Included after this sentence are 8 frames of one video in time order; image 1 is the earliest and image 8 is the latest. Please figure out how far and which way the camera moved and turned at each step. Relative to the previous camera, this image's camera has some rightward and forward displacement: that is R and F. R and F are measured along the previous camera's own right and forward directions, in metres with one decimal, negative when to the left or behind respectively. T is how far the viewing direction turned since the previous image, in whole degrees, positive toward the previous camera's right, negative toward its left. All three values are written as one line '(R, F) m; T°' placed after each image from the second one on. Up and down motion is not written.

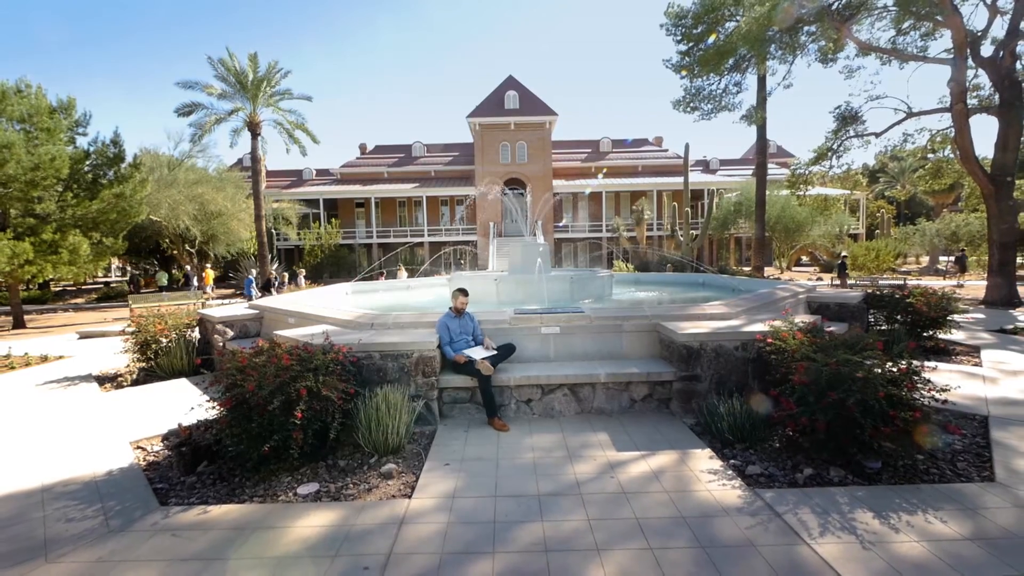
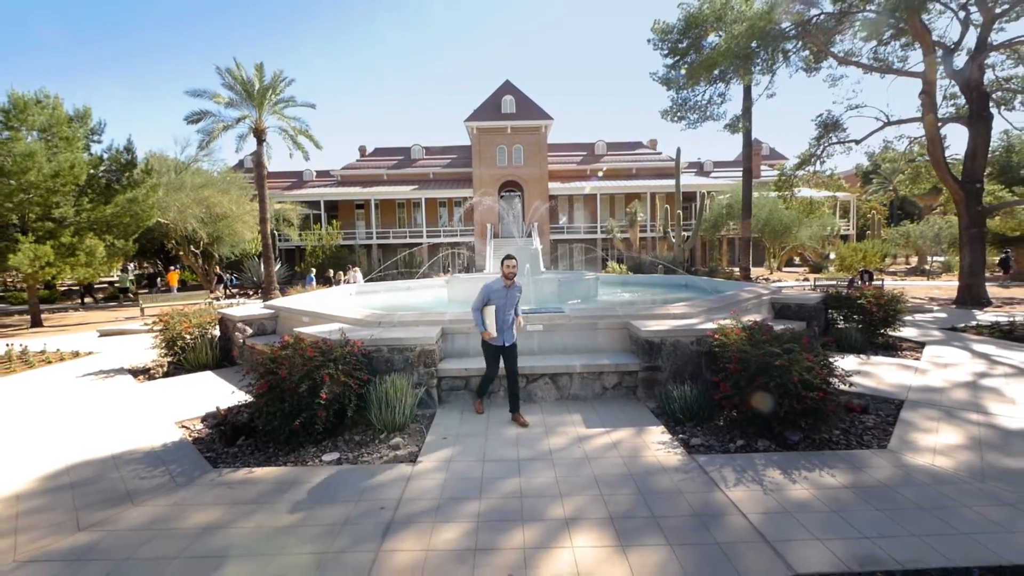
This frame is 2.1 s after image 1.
(+0.1, -0.8) m; 0°
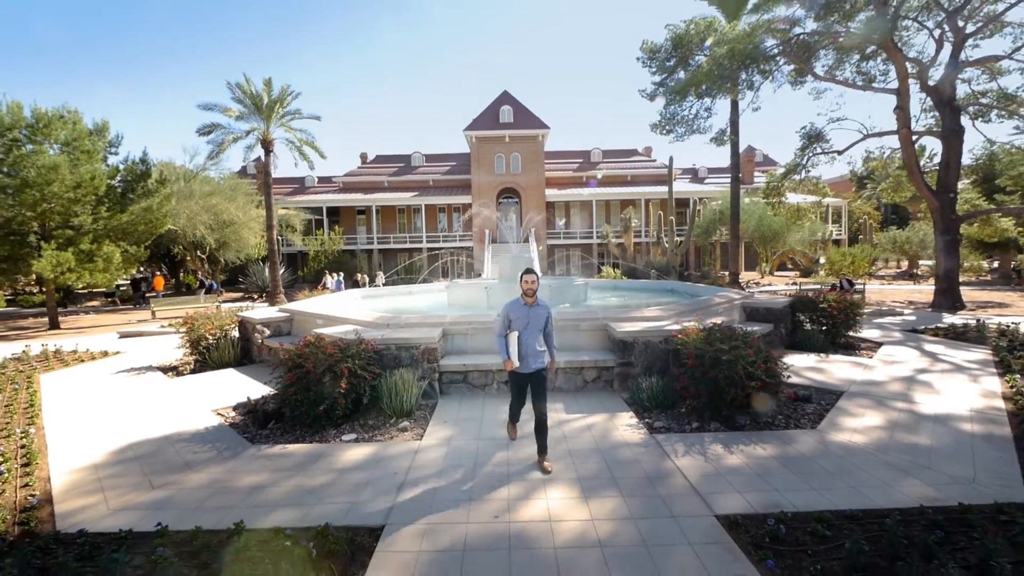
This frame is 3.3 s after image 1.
(+0.1, -0.8) m; 0°
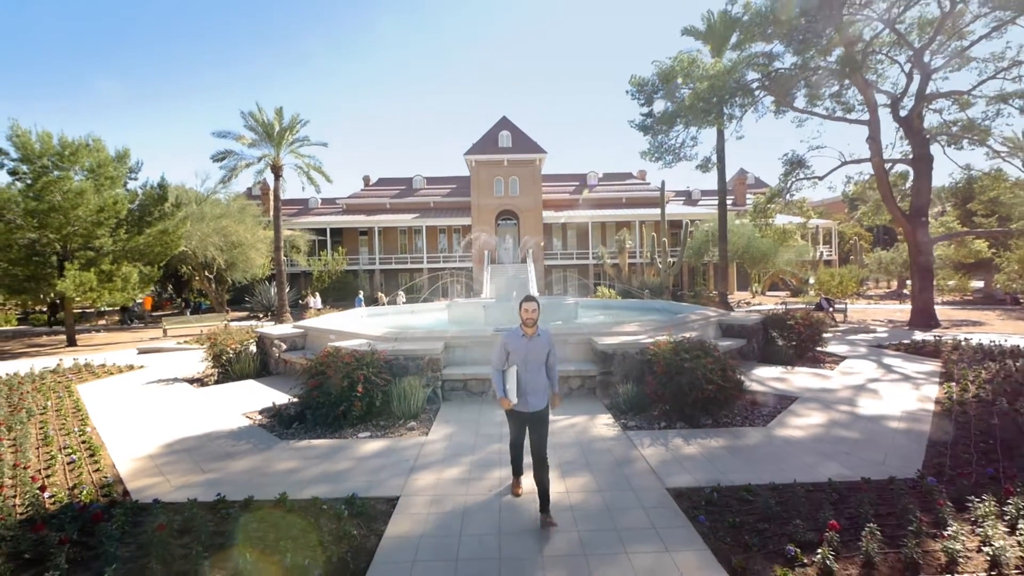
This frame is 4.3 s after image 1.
(+0.1, -0.9) m; 0°
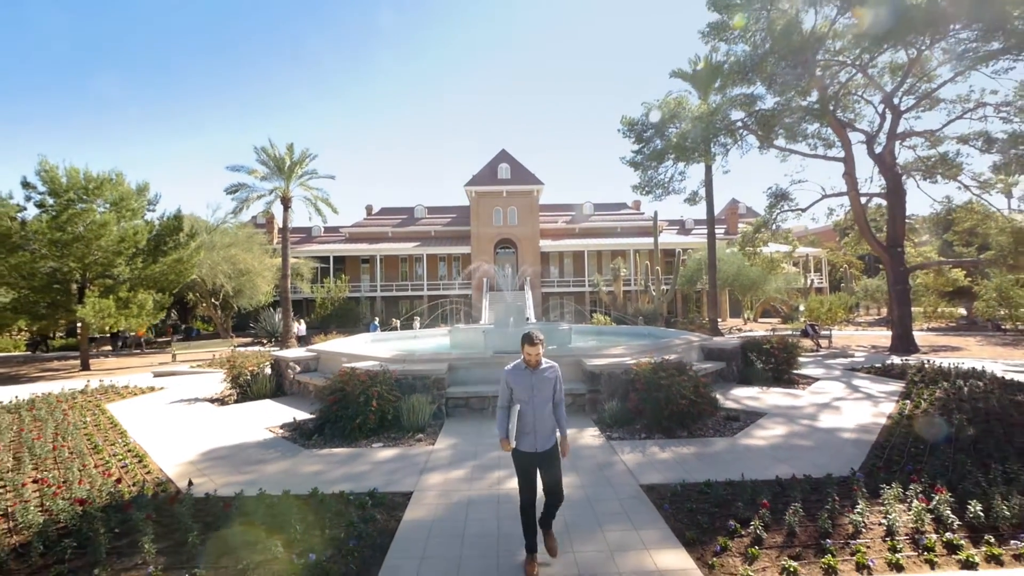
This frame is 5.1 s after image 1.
(0.0, -0.9) m; 0°
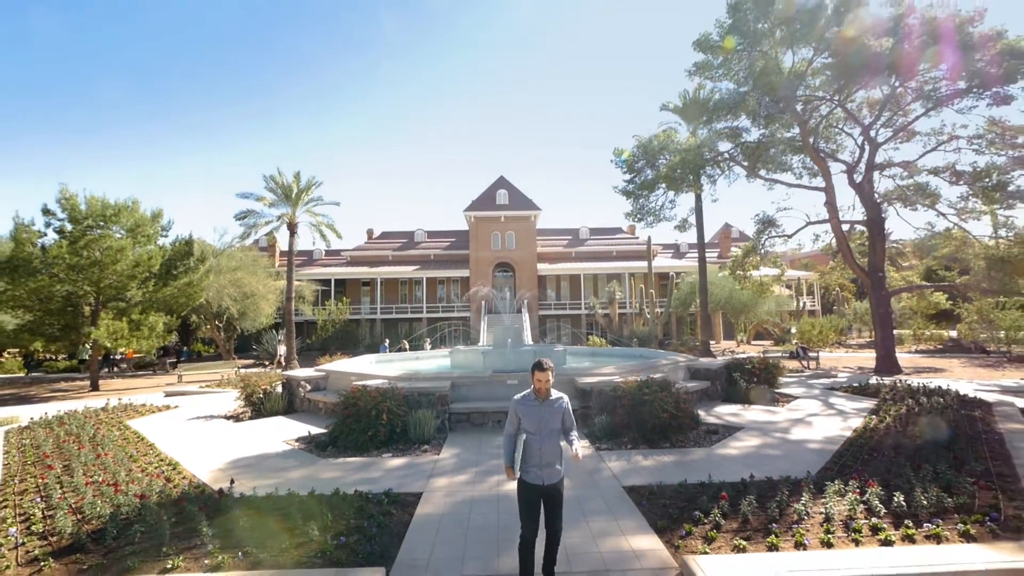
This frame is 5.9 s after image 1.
(0.0, -0.8) m; 0°
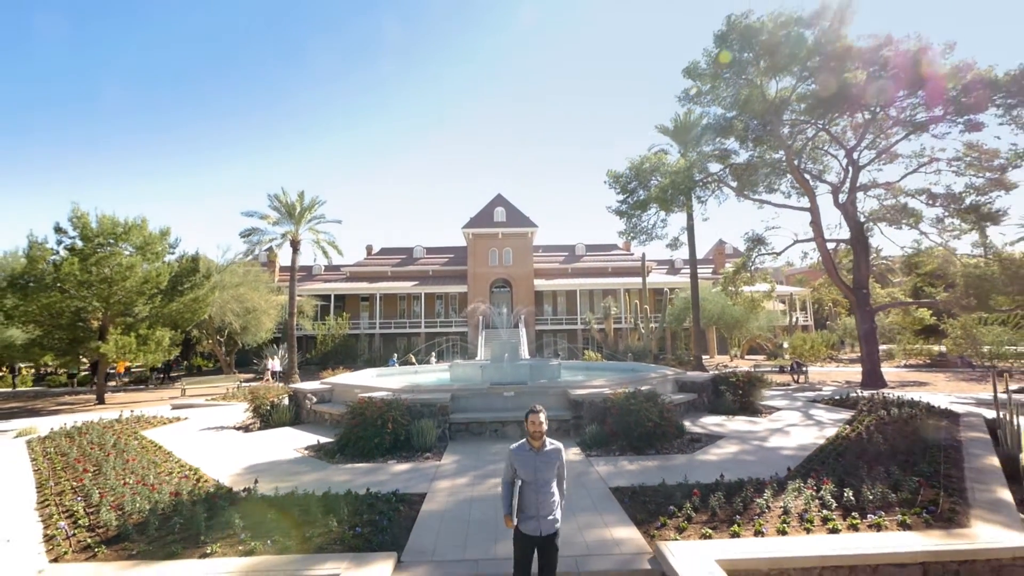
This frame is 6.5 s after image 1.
(0.0, -0.6) m; 0°
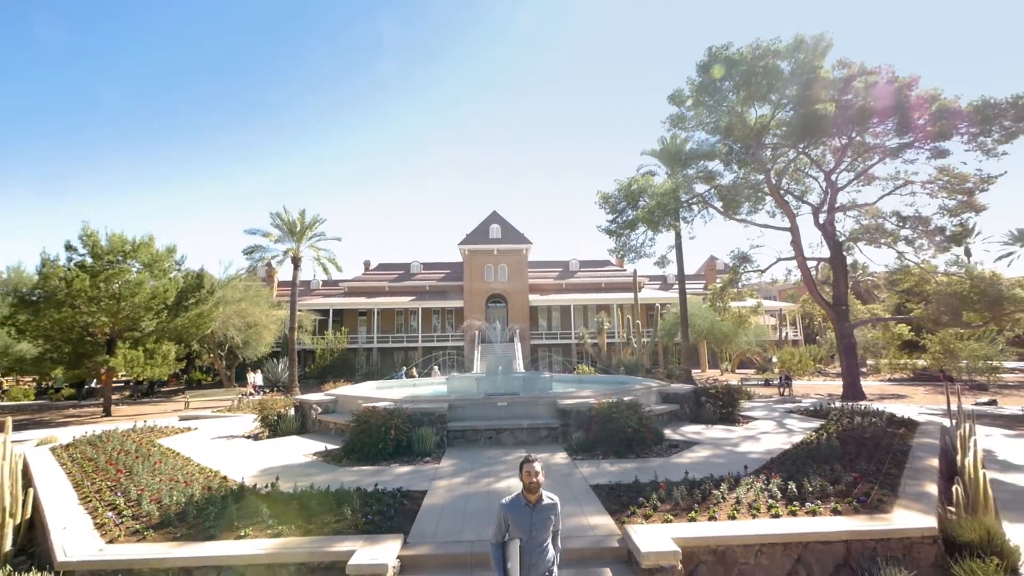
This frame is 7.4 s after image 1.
(+0.1, -0.8) m; 0°
